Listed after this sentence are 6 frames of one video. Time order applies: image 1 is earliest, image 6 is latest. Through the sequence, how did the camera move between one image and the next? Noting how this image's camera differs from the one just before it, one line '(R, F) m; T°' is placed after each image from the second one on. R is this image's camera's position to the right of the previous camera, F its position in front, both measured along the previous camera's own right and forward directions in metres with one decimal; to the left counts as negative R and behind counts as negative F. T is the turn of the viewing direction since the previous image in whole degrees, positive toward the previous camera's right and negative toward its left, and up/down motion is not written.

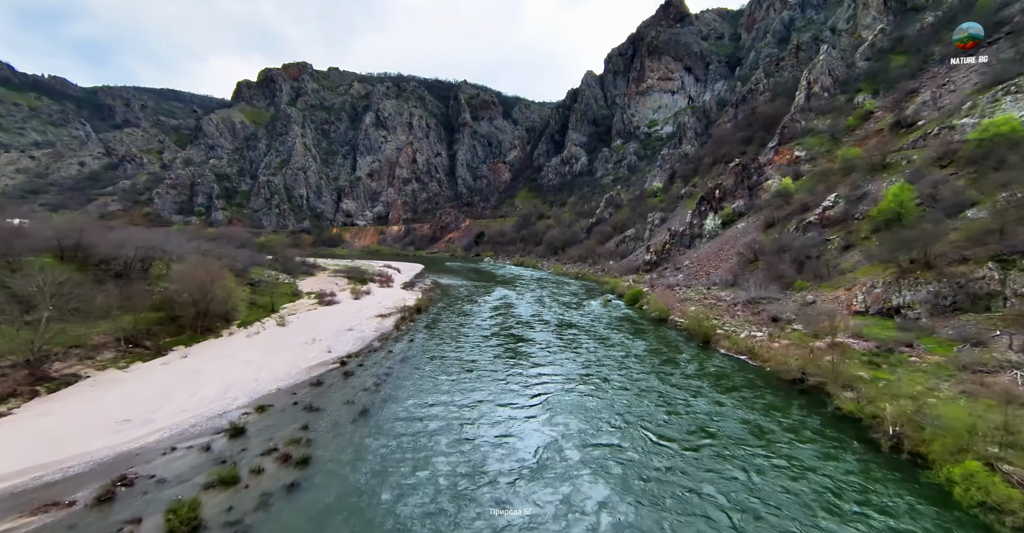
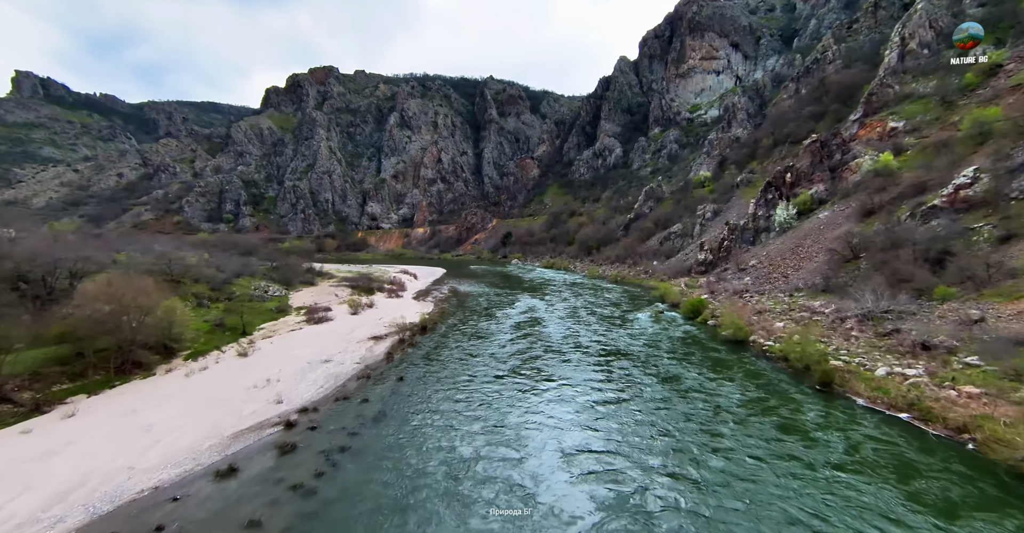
(+0.3, +6.4) m; -4°
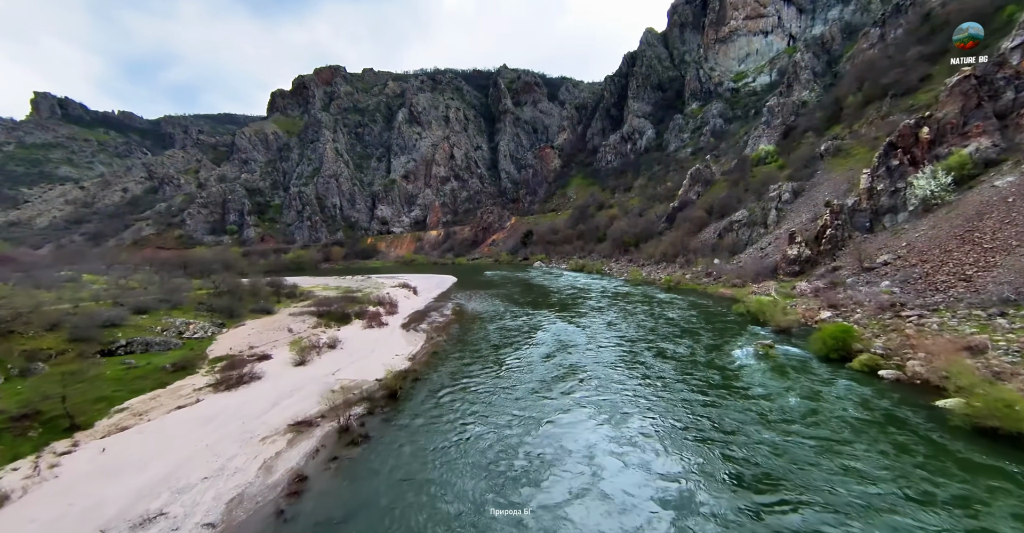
(+0.1, +10.5) m; -3°
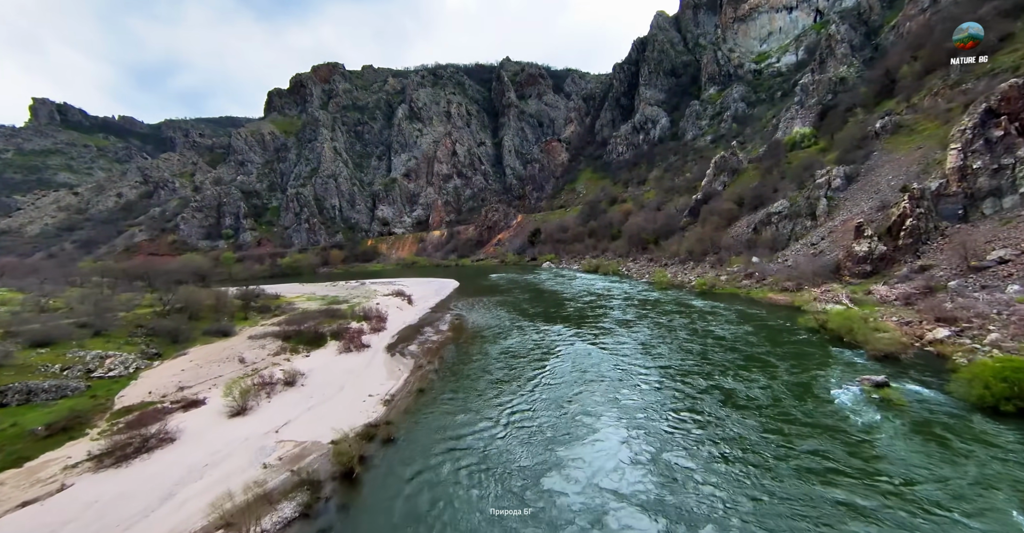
(0.0, +5.4) m; -1°
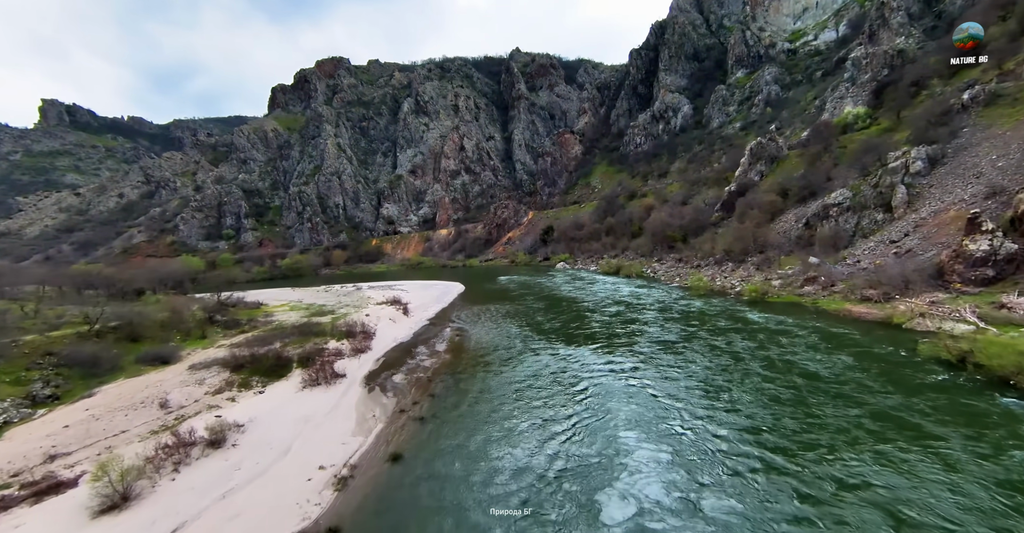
(0.0, +5.4) m; -2°
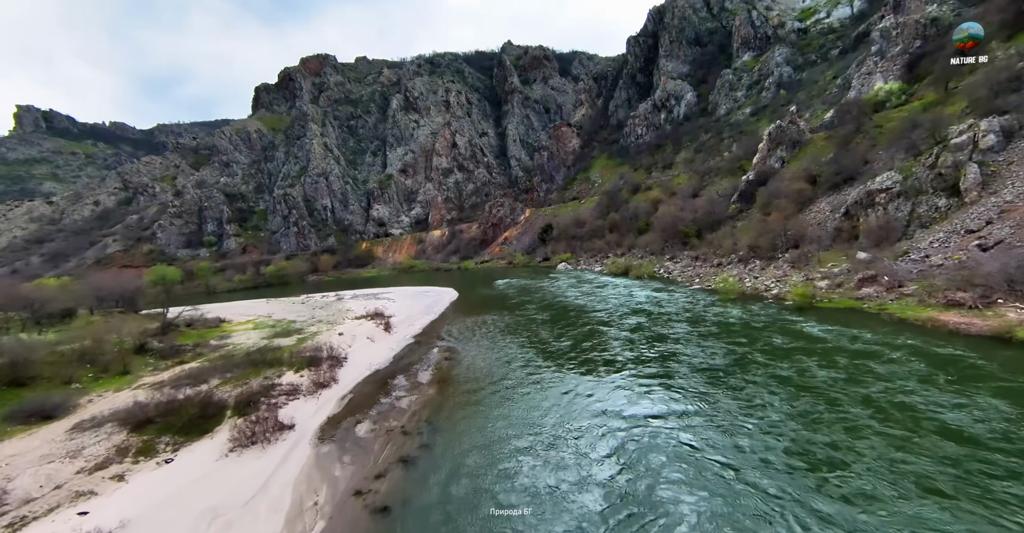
(0.0, +4.8) m; 0°
